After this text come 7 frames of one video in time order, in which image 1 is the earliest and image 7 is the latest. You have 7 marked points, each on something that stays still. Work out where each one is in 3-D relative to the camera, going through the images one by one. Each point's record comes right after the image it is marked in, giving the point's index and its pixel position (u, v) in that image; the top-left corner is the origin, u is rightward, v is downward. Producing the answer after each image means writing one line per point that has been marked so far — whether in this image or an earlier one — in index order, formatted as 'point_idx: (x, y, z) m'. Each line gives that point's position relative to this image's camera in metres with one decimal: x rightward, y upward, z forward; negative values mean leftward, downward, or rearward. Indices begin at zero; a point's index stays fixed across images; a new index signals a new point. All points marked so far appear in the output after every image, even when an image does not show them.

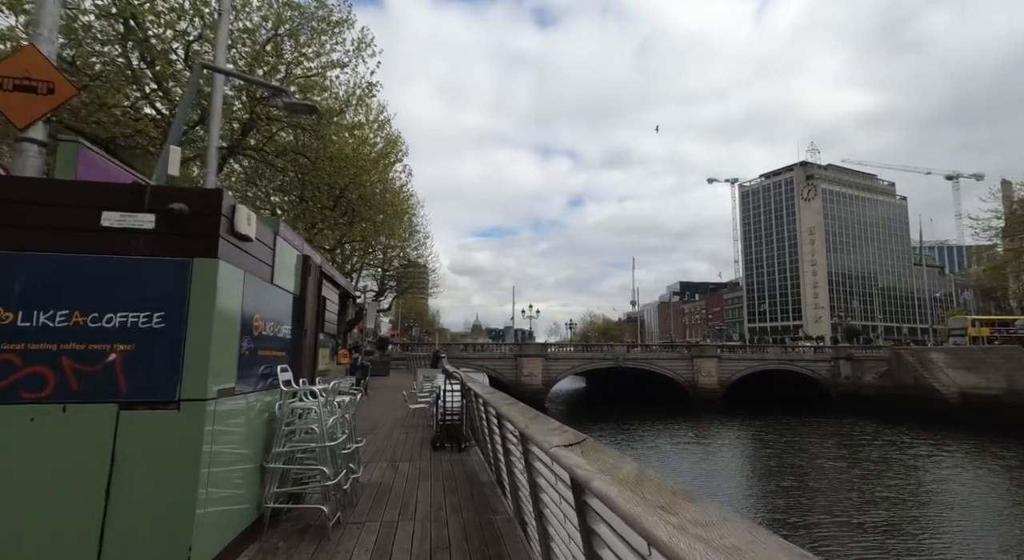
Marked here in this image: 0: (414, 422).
0: (-2.3, -3.4, +12.5) m
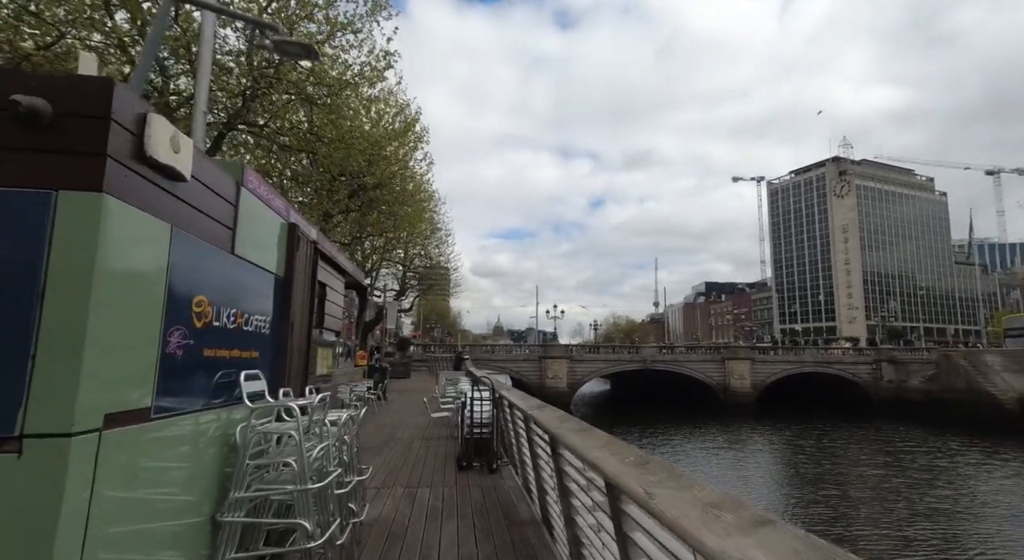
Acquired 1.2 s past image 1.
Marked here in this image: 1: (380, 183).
0: (-1.6, -3.2, +11.1) m
1: (-4.4, +3.3, +17.7) m
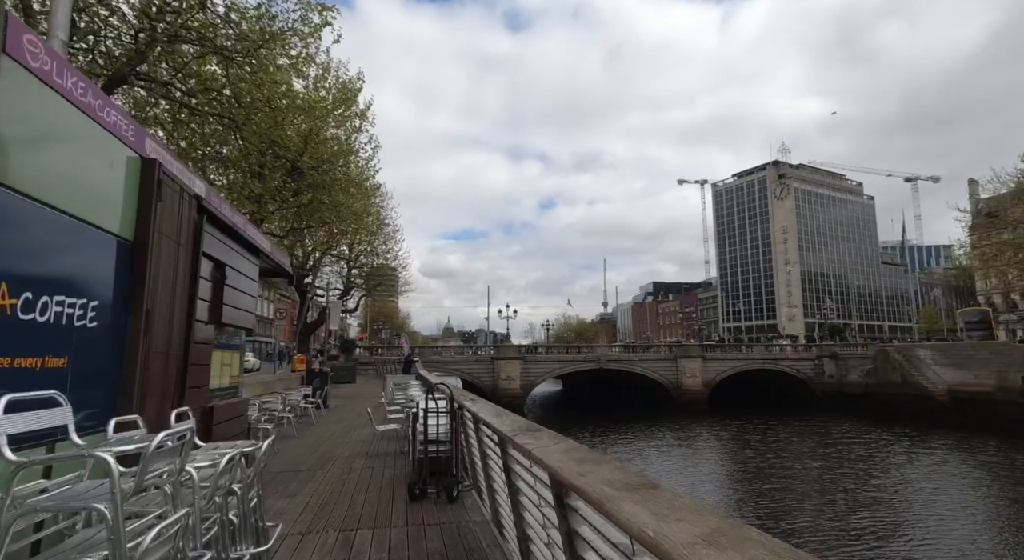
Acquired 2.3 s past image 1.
0: (-2.3, -3.0, +9.5) m
1: (-5.8, +3.4, +15.9) m
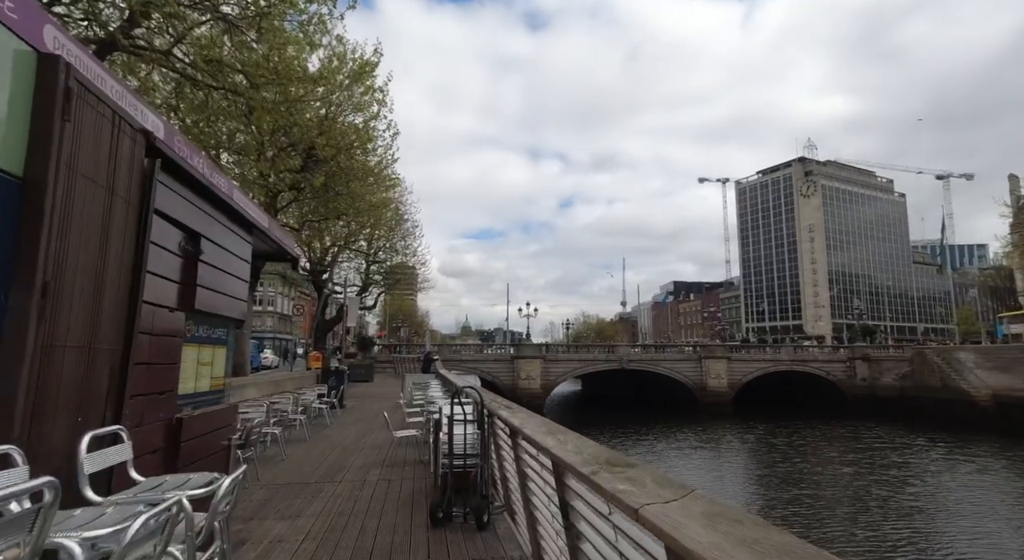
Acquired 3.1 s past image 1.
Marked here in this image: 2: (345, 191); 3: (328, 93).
0: (-1.8, -2.9, +8.6) m
1: (-5.0, +3.6, +15.1) m
2: (-5.6, +3.0, +17.7) m
3: (-4.6, +4.6, +13.2) m
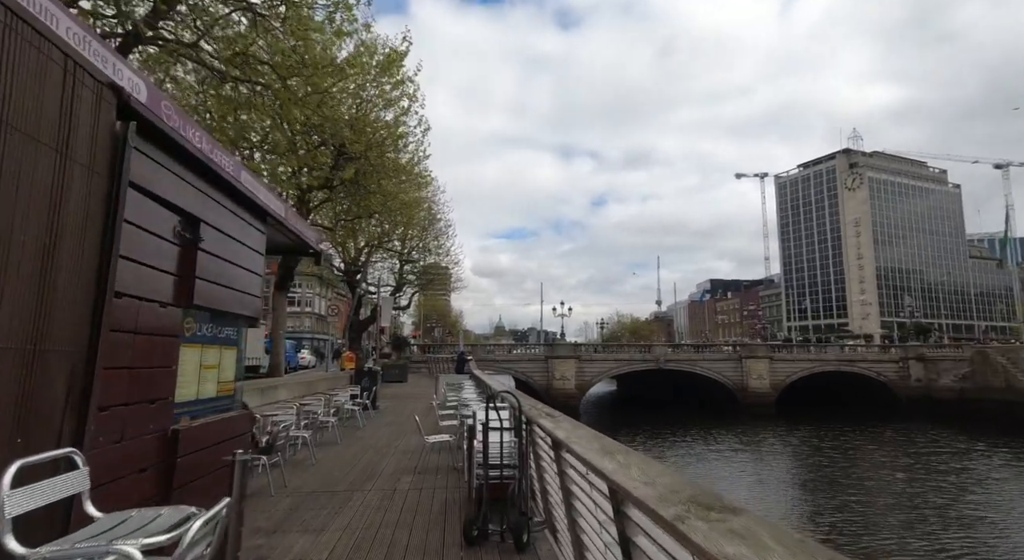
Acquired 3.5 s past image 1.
0: (-1.2, -2.8, +8.2) m
1: (-4.1, +3.6, +14.9) m
2: (-4.4, +3.0, +17.5) m
3: (-3.8, +4.7, +12.9) m
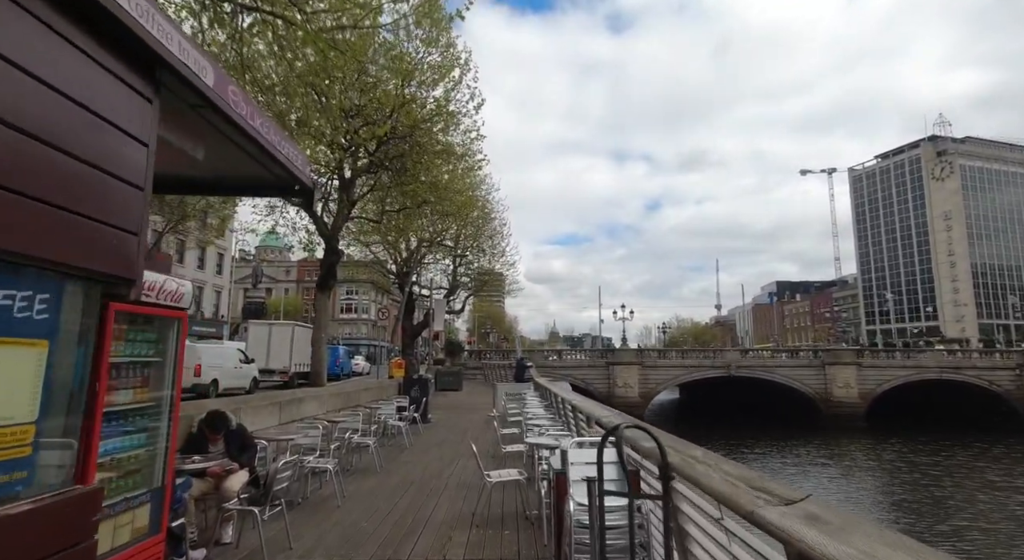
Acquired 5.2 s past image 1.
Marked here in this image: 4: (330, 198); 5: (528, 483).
0: (-0.2, -2.6, +6.0) m
1: (-2.5, +3.8, +13.0) m
2: (-2.5, +3.1, +15.7) m
3: (-2.3, +4.8, +11.1) m
4: (-5.5, +2.5, +16.1) m
5: (+0.2, -2.6, +7.0) m
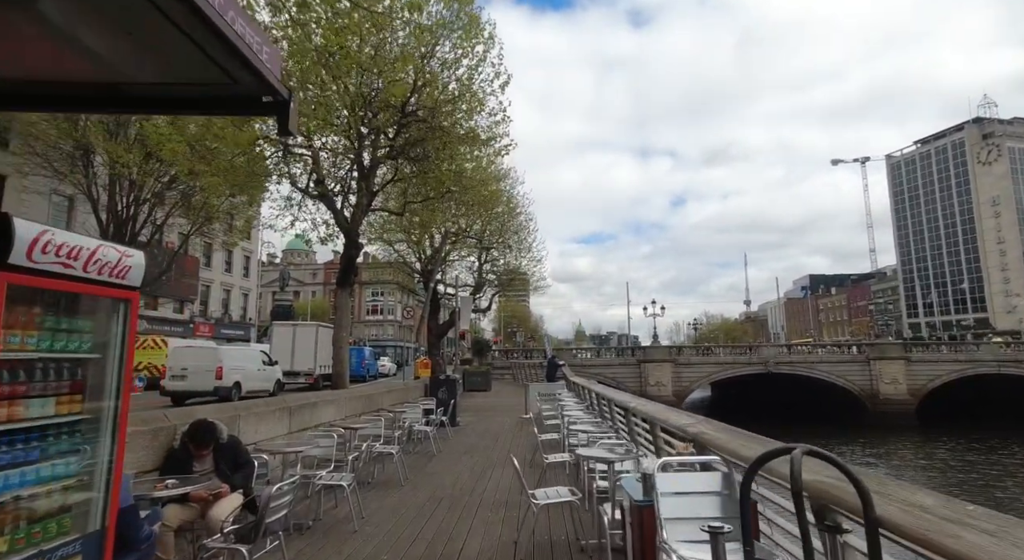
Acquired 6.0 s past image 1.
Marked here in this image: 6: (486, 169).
0: (+0.3, -2.4, +4.9) m
1: (-1.8, +3.9, +12.0) m
2: (-1.7, +3.2, +14.7) m
3: (-1.8, +5.0, +10.1) m
4: (-4.7, +2.6, +15.2) m
5: (+0.7, -2.4, +5.9) m
6: (-0.8, +3.9, +18.9) m
